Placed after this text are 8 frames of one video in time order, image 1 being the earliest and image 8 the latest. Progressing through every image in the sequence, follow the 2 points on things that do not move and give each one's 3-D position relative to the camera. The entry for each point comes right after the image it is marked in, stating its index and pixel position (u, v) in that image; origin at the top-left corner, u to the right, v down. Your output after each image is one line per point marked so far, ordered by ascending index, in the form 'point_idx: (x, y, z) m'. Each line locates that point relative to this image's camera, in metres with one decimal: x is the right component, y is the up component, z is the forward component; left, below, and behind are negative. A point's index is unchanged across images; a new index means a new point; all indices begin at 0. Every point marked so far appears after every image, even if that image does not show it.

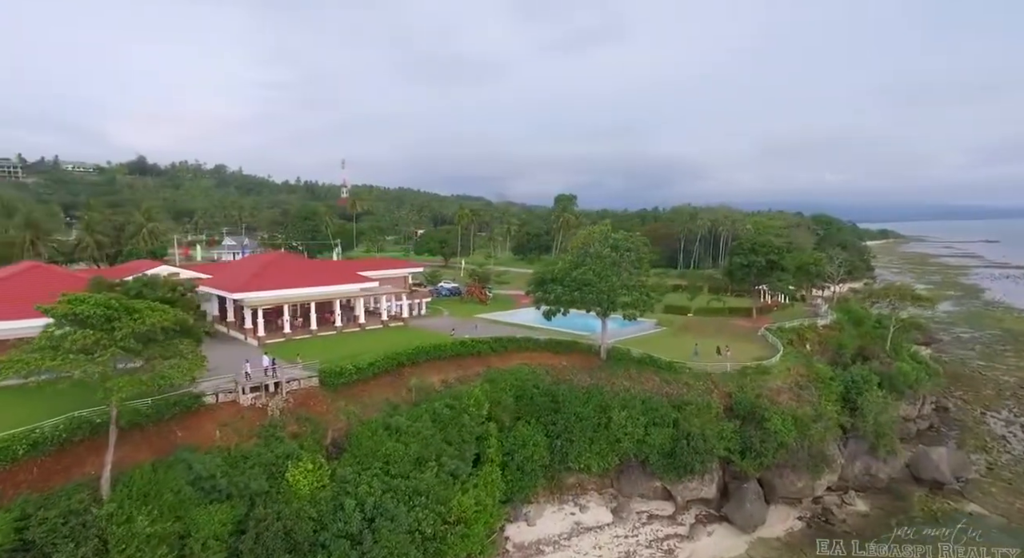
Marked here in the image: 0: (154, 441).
0: (-12.6, -5.7, +17.7) m
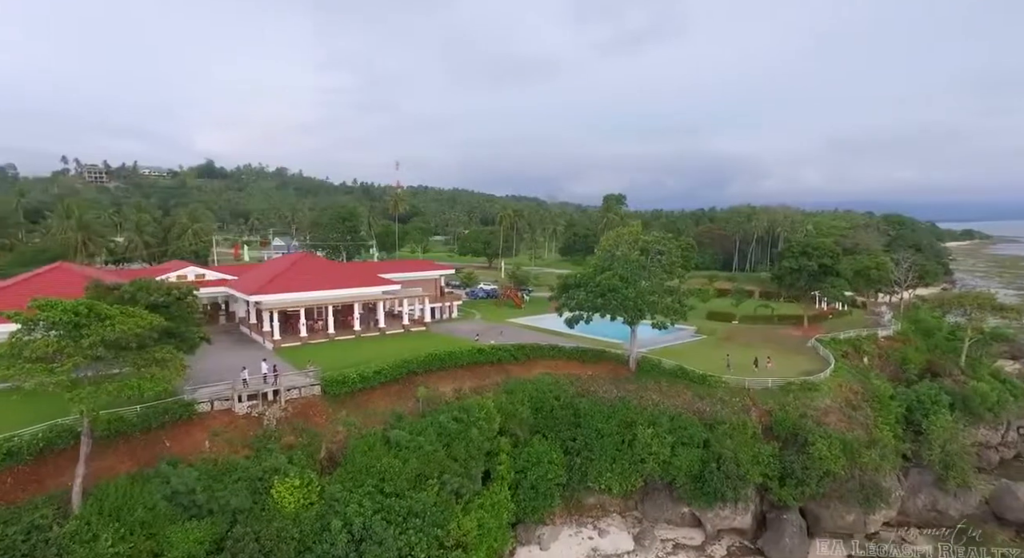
0: (-12.7, -5.9, +17.1) m
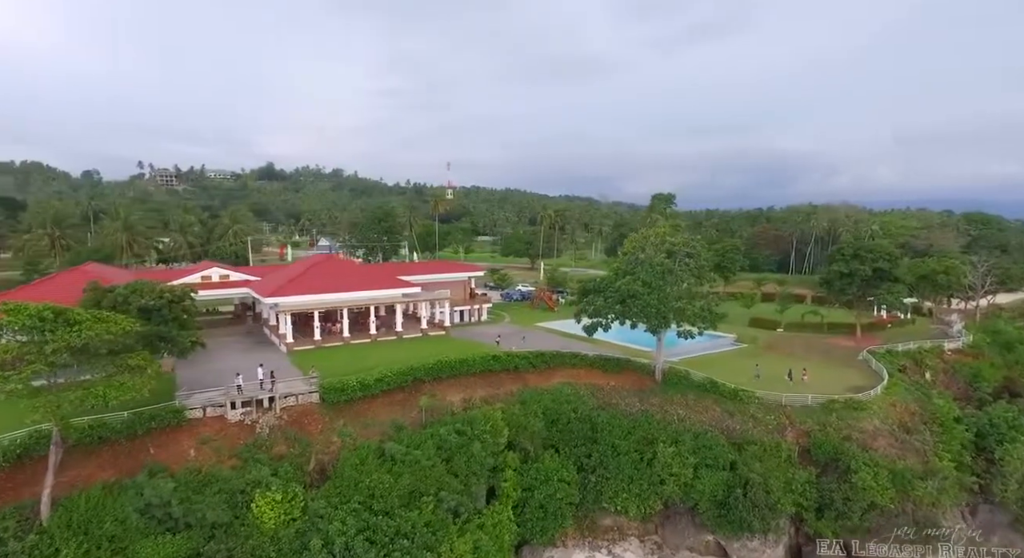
0: (-13.0, -6.0, +16.7) m
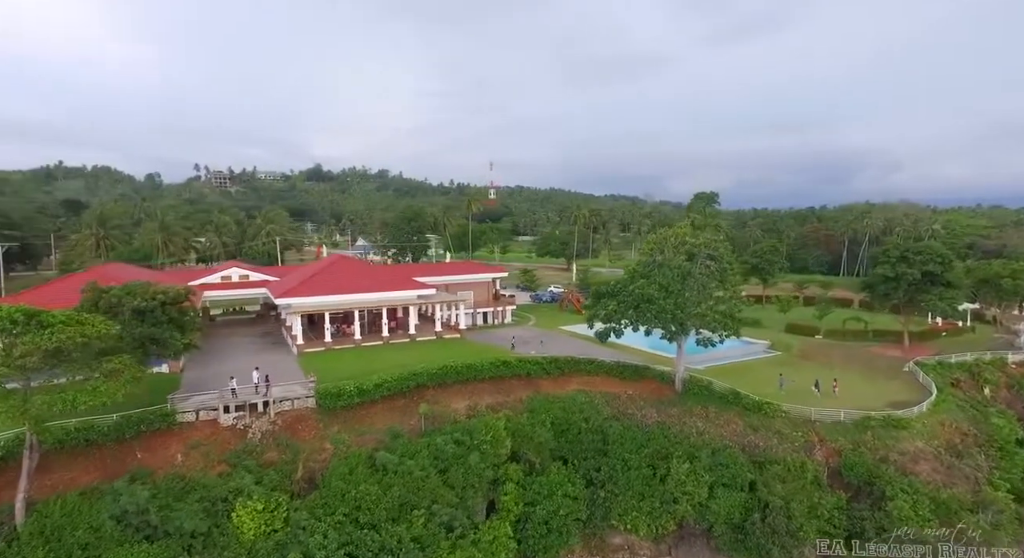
0: (-13.3, -6.0, +16.6) m
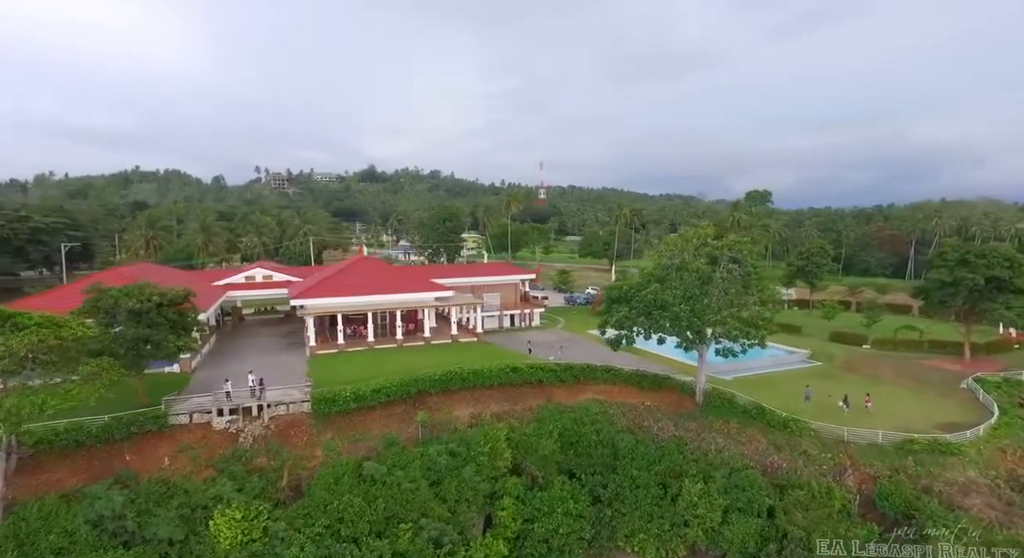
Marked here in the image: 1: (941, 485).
0: (-13.7, -6.1, +16.6) m
1: (+16.8, -8.1, +19.8) m
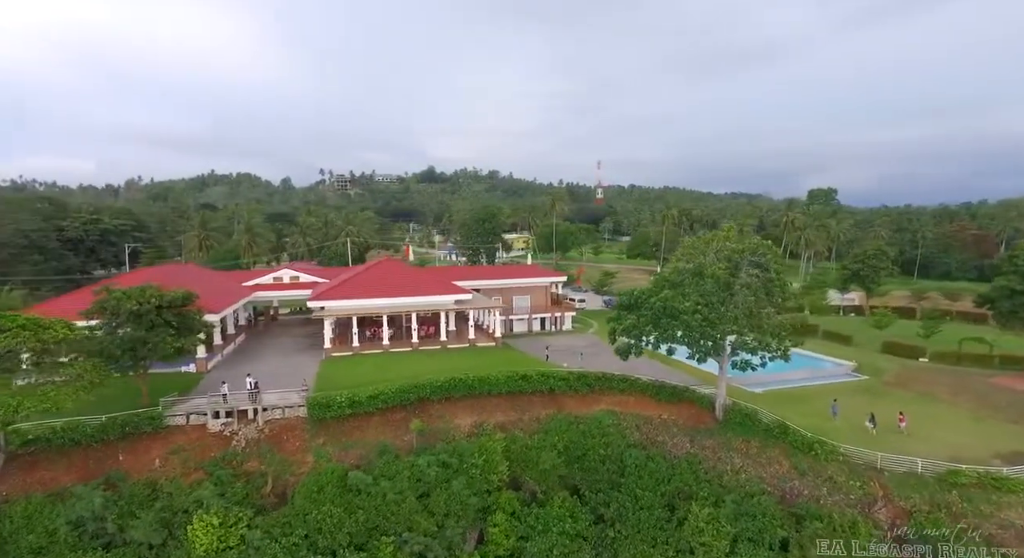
0: (-14.3, -6.2, +17.1) m
1: (+16.4, -8.4, +17.3) m
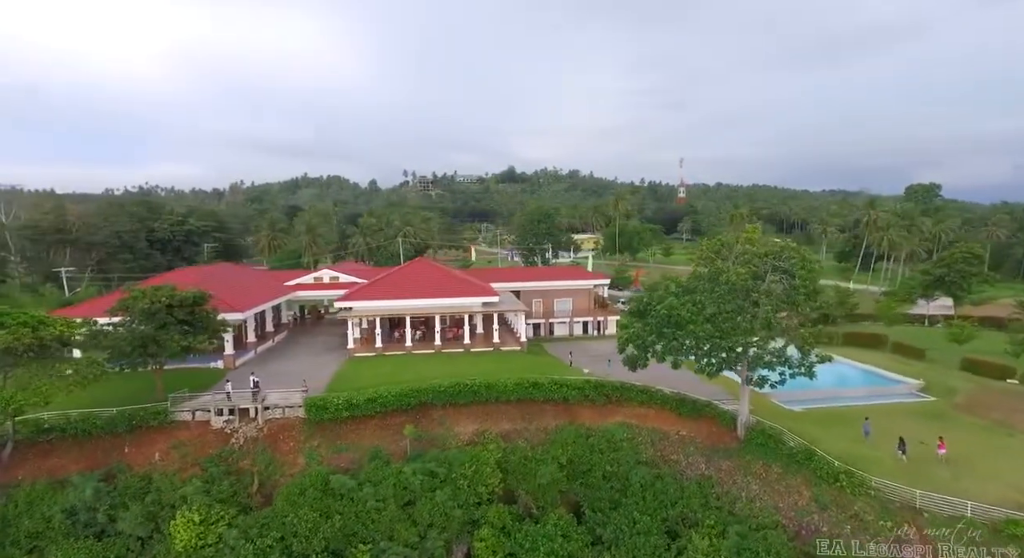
0: (-15.0, -6.3, +18.2) m
1: (+15.4, -8.8, +14.4) m
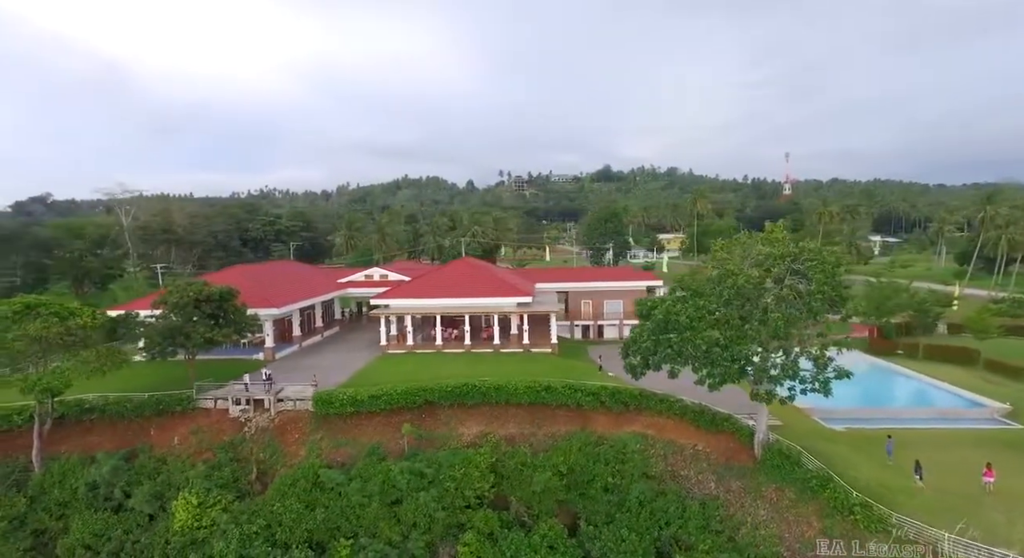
0: (-15.5, -6.2, +20.3) m
1: (+13.9, -9.1, +11.7) m
